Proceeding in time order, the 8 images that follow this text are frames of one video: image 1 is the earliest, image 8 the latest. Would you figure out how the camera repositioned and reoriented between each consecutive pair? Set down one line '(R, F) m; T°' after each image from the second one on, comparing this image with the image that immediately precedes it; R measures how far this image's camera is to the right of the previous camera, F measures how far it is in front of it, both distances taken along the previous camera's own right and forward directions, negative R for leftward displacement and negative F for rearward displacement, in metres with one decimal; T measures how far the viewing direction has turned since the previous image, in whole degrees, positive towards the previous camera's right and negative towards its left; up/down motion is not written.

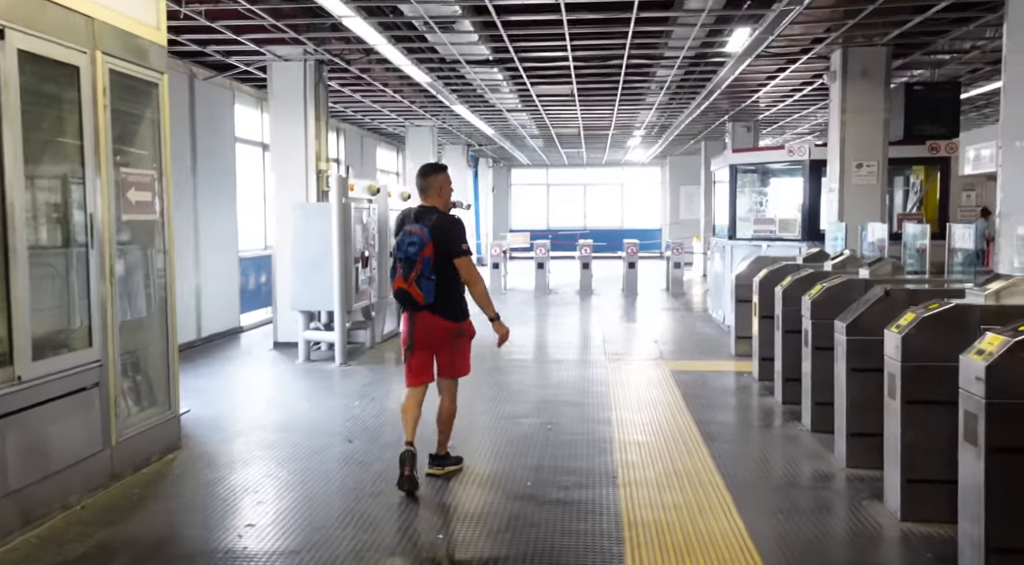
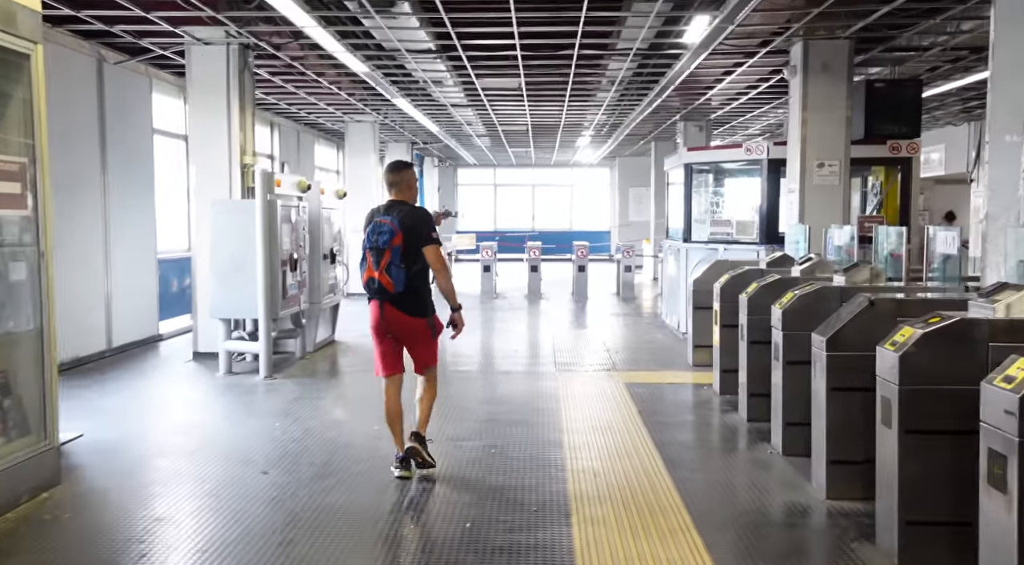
(0.0, +0.6) m; +4°
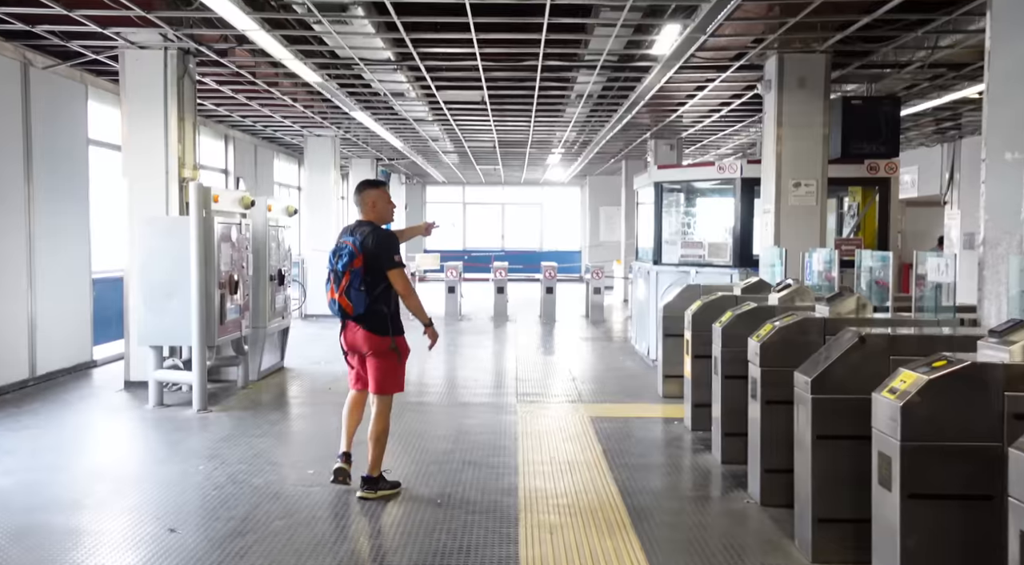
(+0.1, +0.5) m; +2°
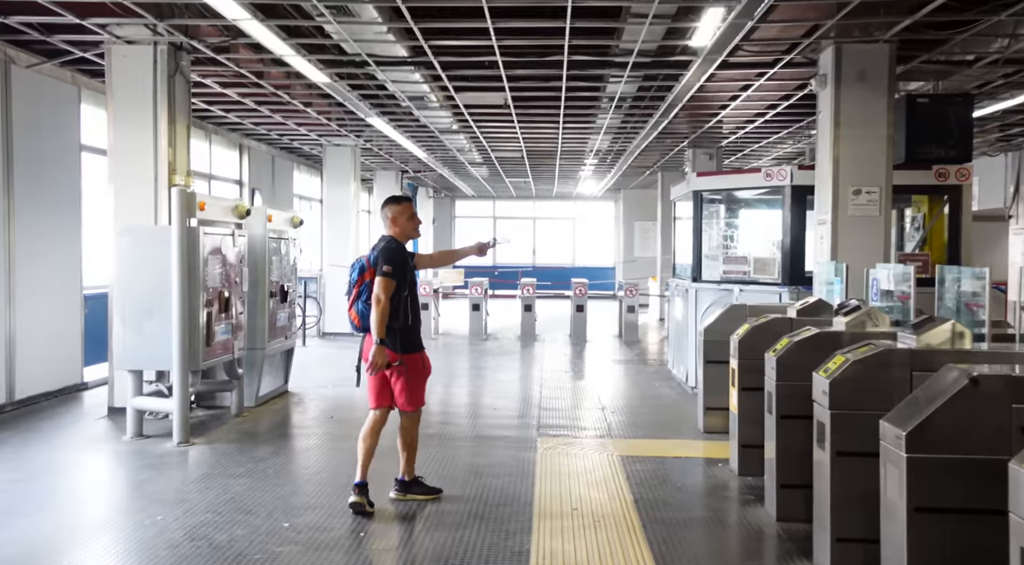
(+0.1, +0.8) m; -3°
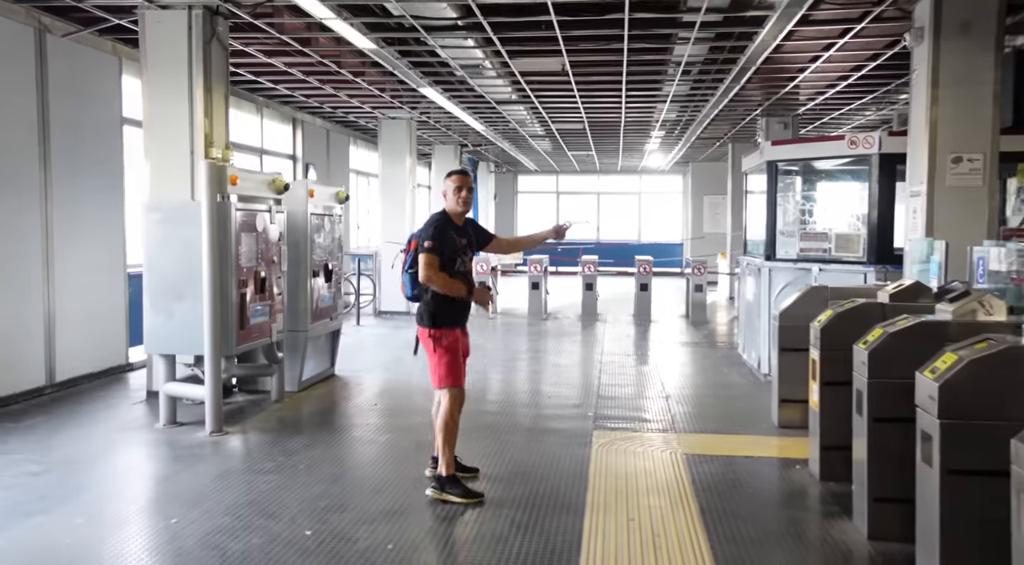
(+0.1, +0.5) m; -5°
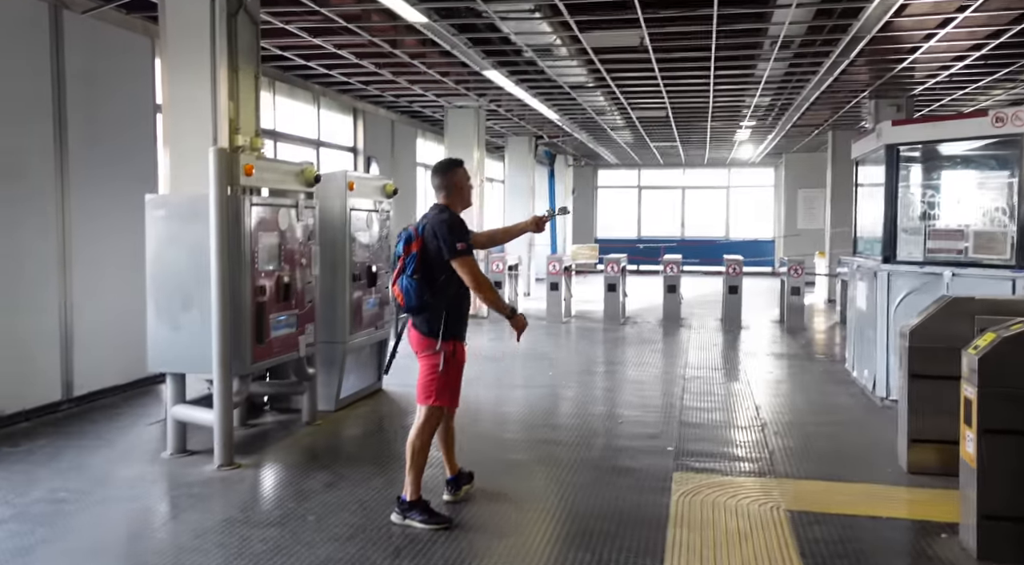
(+0.1, +0.9) m; -6°
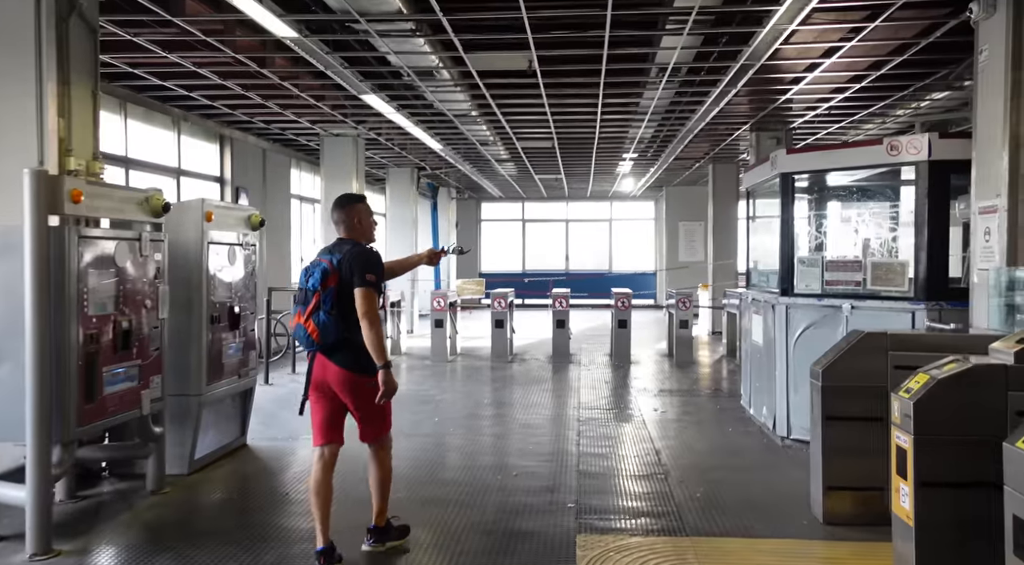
(0.0, +0.6) m; +9°
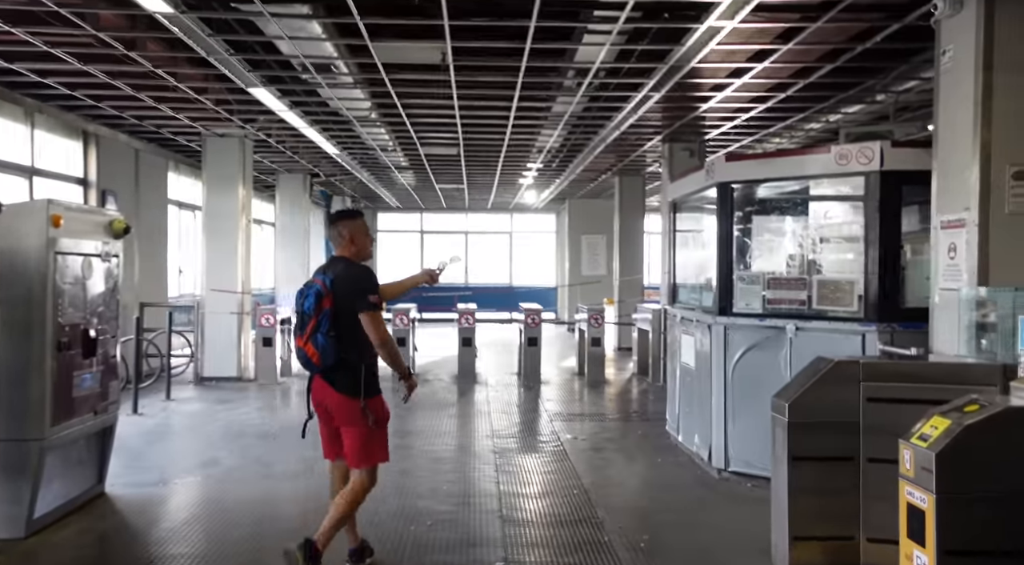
(-0.2, +0.8) m; +8°
